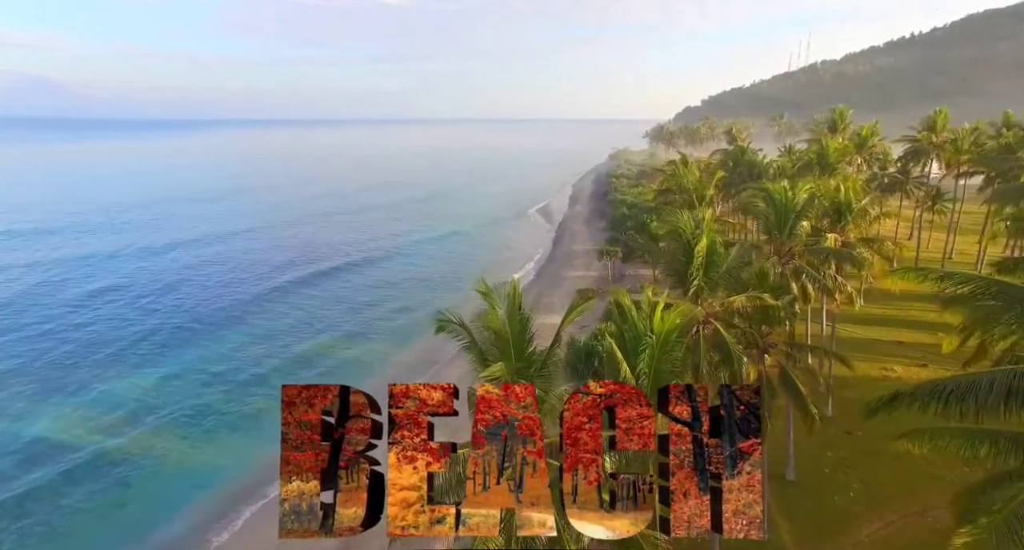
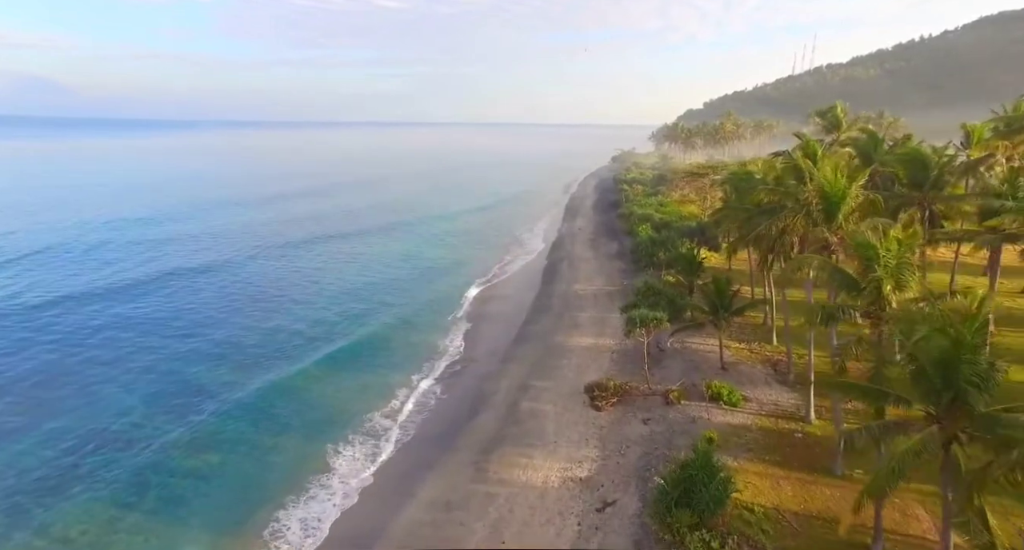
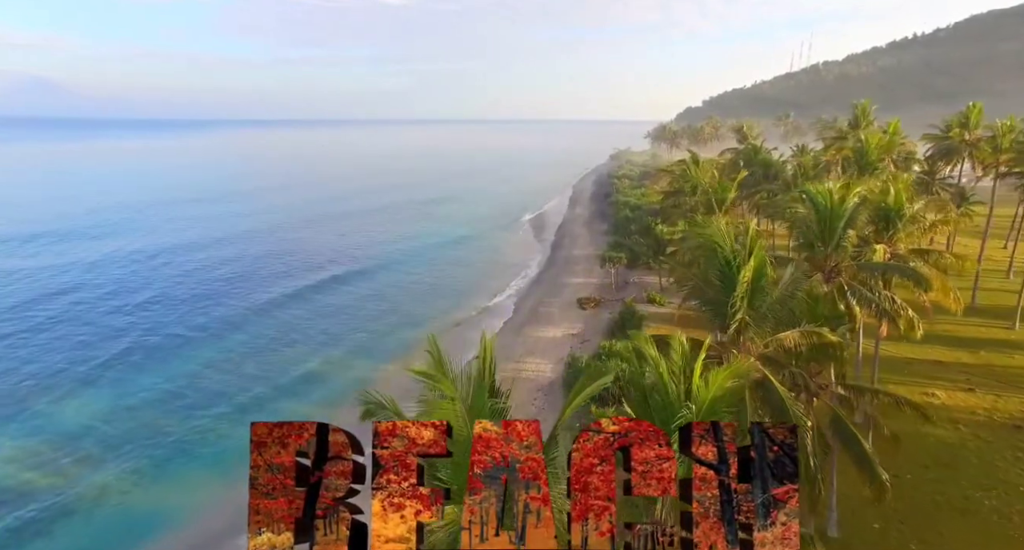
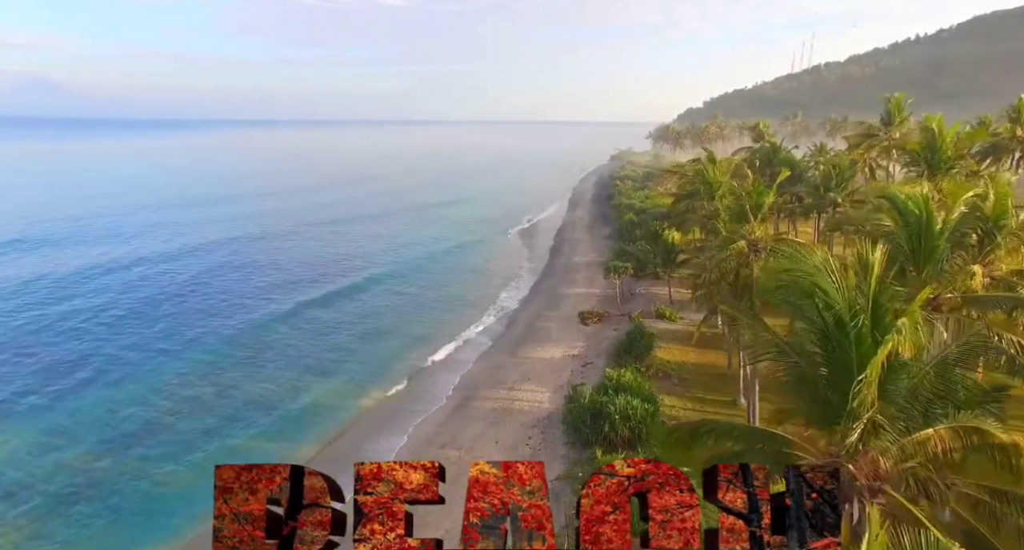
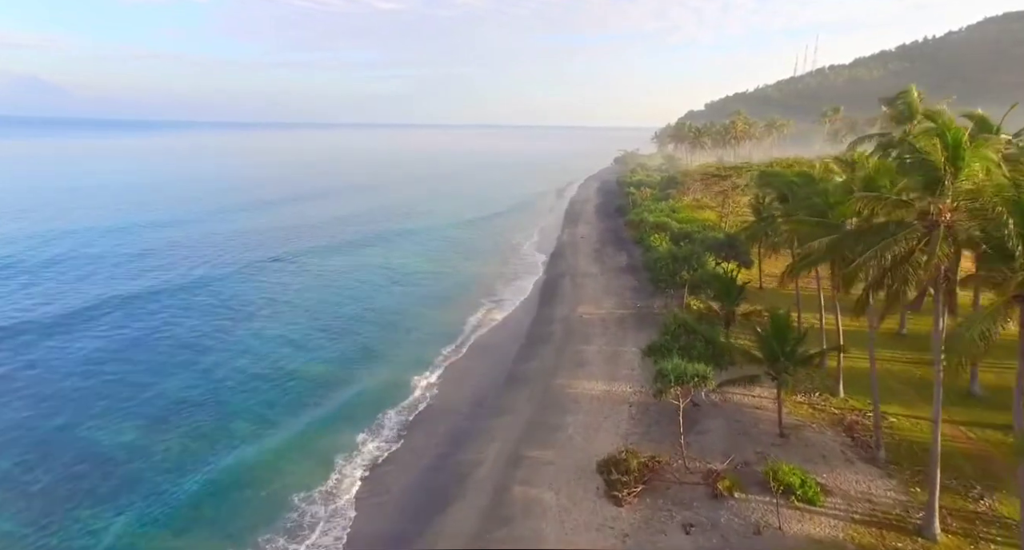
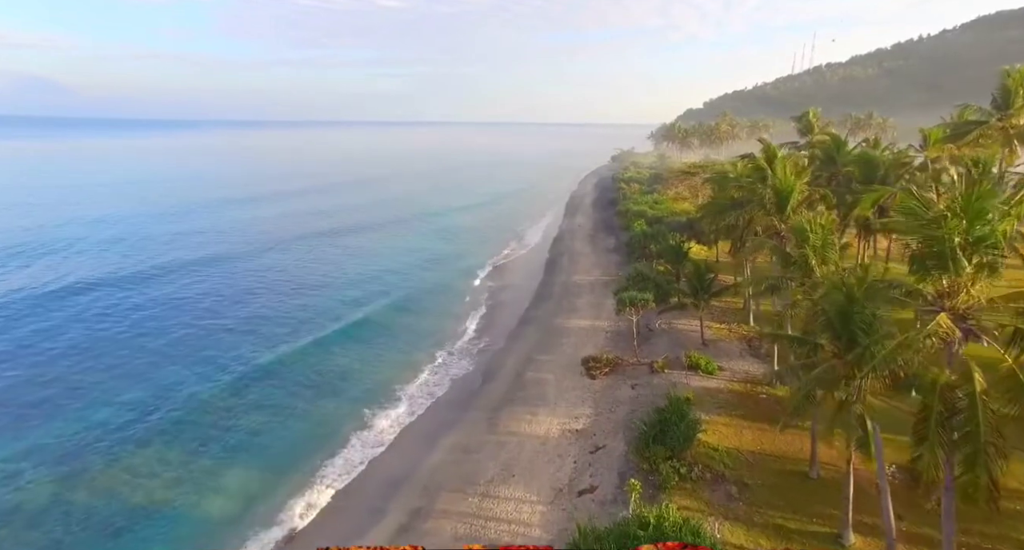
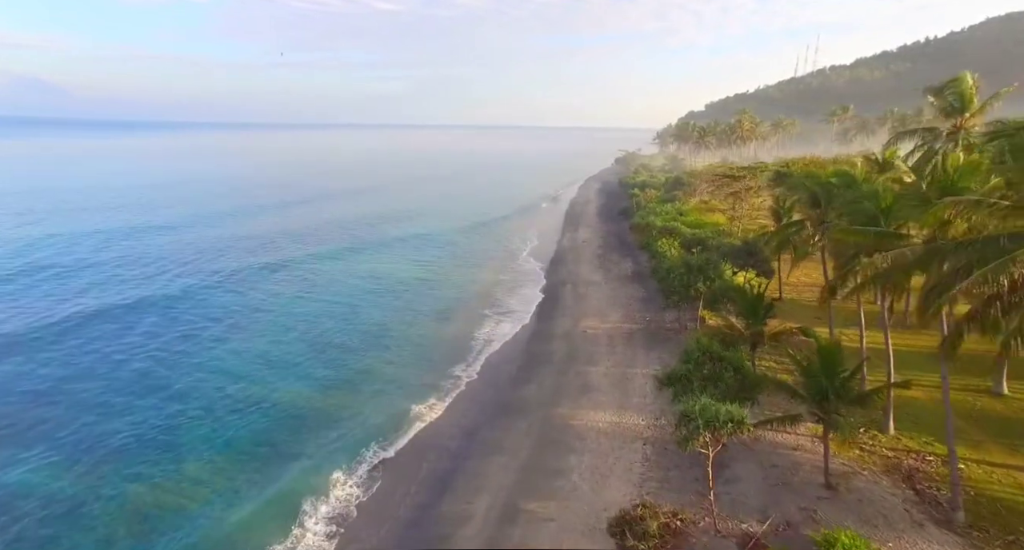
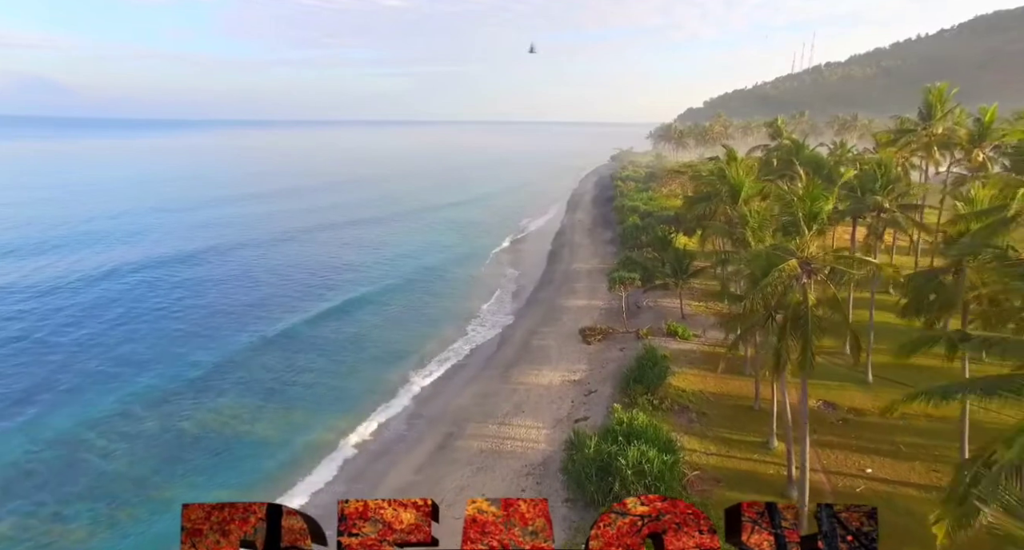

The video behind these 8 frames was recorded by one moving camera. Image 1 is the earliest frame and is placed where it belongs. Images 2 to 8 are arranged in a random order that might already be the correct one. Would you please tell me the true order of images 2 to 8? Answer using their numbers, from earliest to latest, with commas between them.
3, 4, 8, 6, 2, 5, 7
